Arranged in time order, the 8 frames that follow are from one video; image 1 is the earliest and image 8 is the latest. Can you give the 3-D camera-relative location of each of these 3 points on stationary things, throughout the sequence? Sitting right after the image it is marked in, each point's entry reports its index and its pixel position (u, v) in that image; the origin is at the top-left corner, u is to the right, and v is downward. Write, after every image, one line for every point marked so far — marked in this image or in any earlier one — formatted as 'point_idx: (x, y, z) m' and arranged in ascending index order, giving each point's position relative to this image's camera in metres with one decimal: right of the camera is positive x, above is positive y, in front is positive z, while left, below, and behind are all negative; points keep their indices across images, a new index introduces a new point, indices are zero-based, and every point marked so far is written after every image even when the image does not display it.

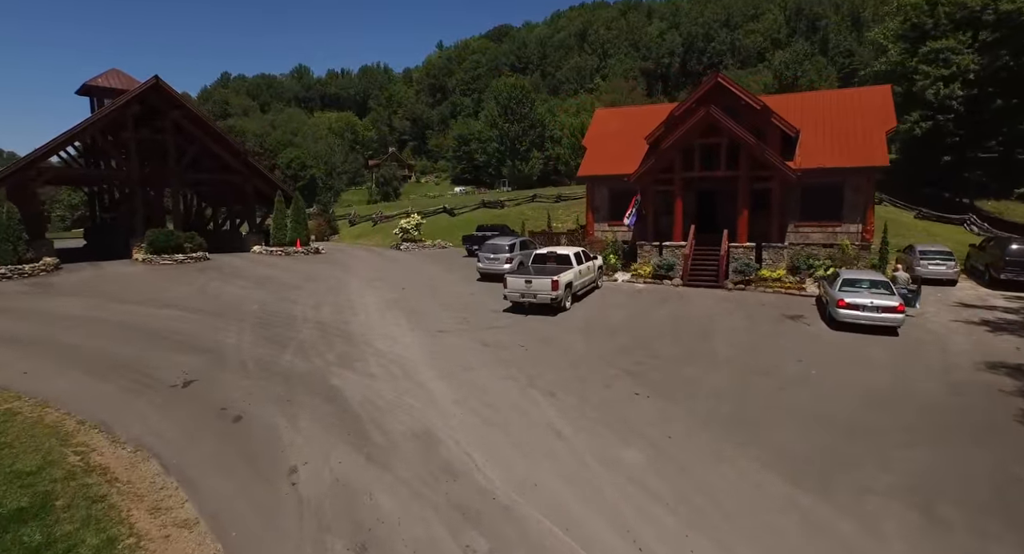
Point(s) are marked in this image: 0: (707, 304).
0: (+7.1, -1.0, +19.7) m
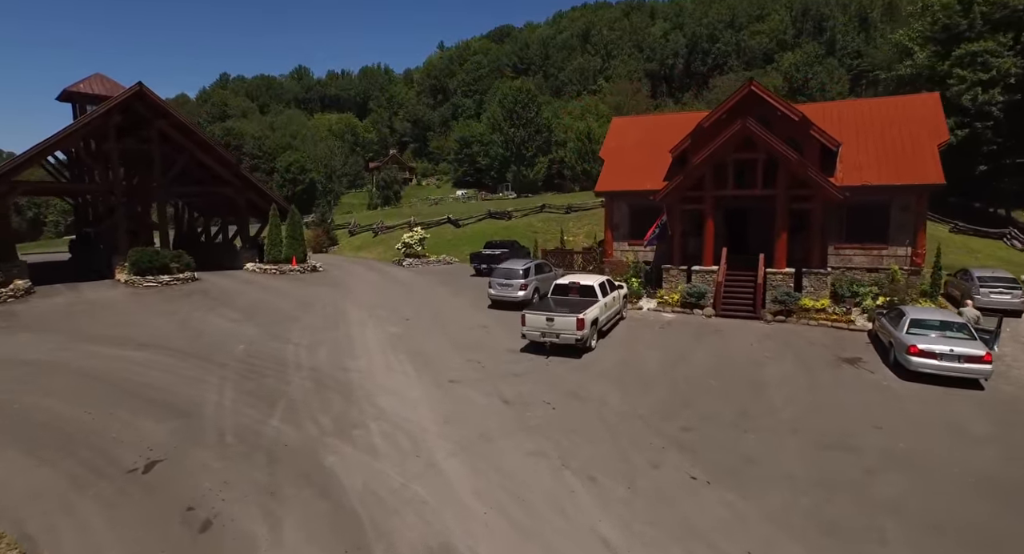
0: (+7.7, -2.1, +17.5) m
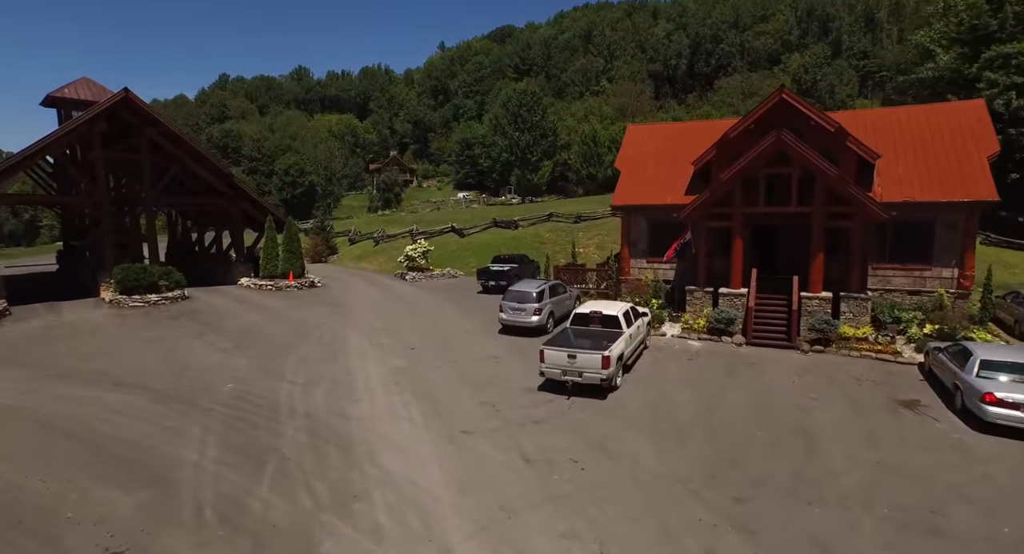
0: (+8.2, -3.0, +15.9) m
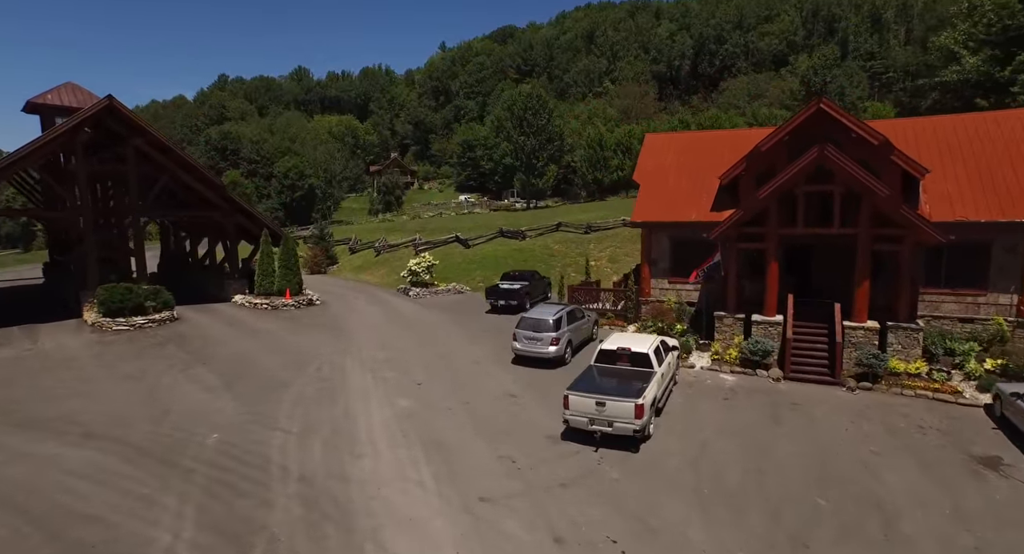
0: (+8.7, -3.9, +14.2) m
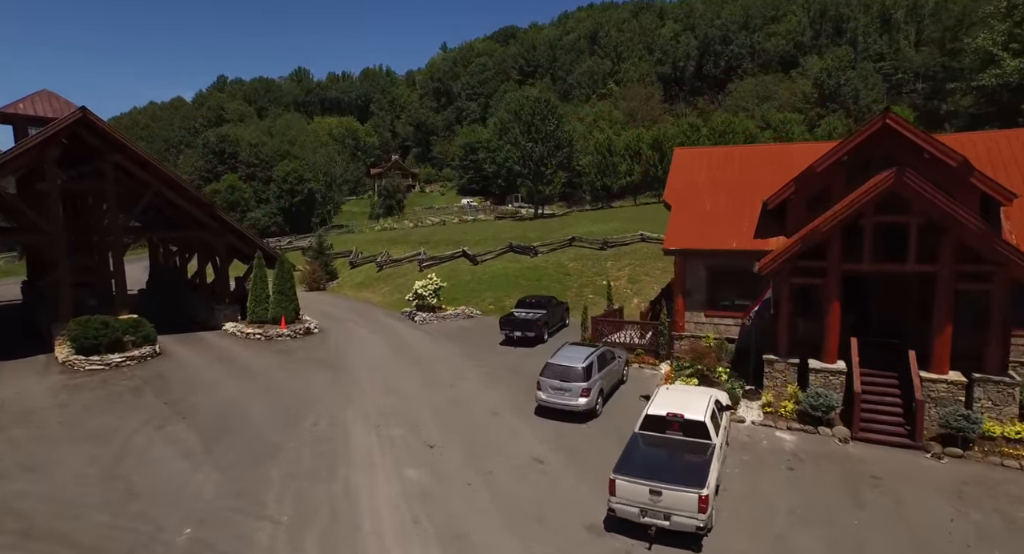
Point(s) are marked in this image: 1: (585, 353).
0: (+9.4, -5.2, +11.8) m
1: (+2.4, -2.4, +17.4) m
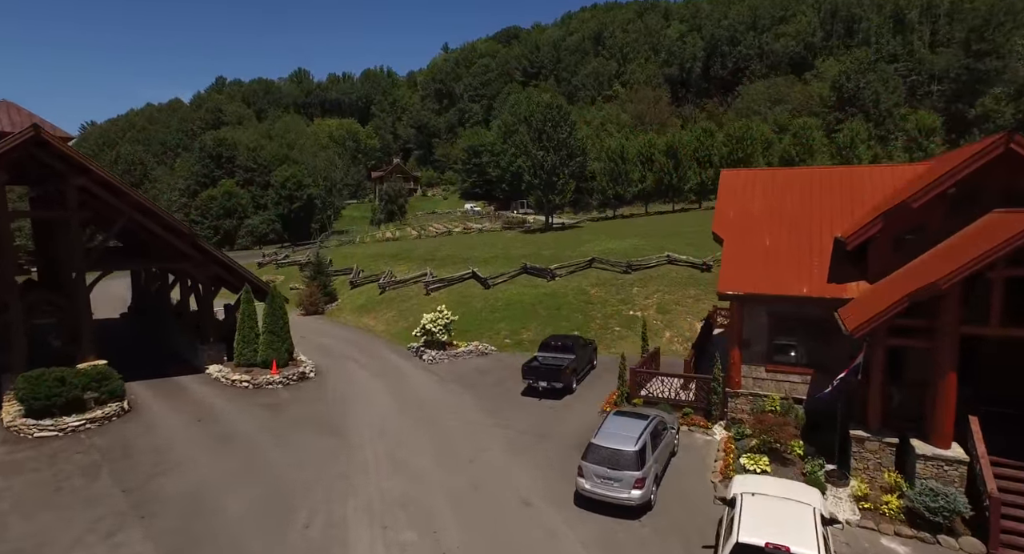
0: (+10.3, -6.8, +8.7) m
1: (+3.3, -4.0, +14.3) m
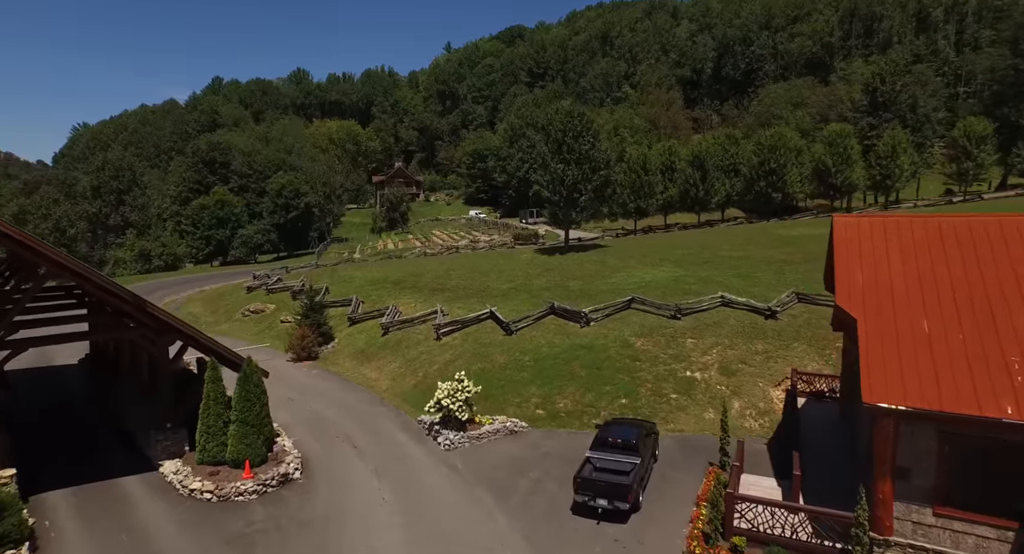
0: (+11.7, -9.2, +3.4) m
1: (+4.7, -6.4, +9.1) m
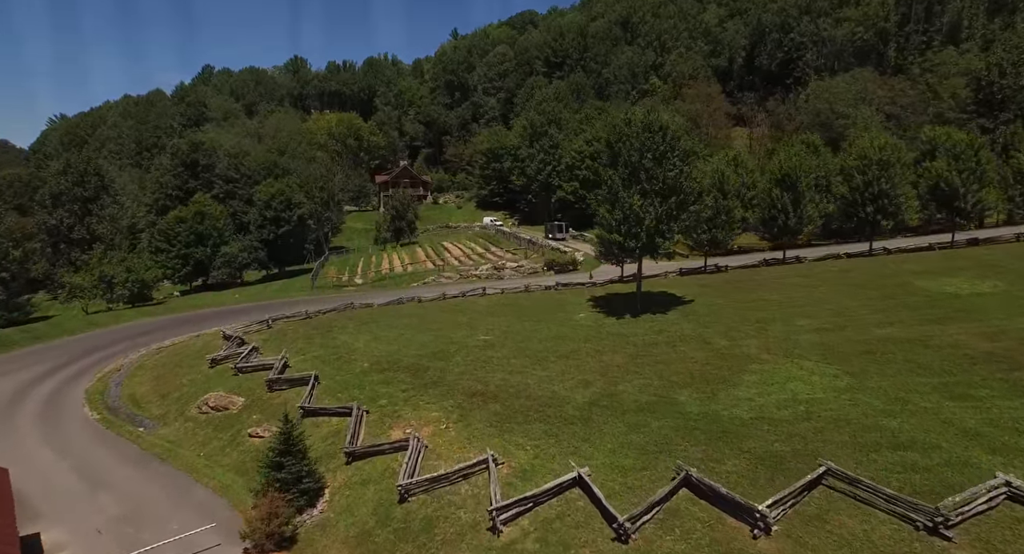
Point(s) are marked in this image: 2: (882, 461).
0: (+15.3, -14.9, -9.2) m
1: (+8.3, -12.0, -3.6) m
2: (+12.8, -6.2, +18.4) m
